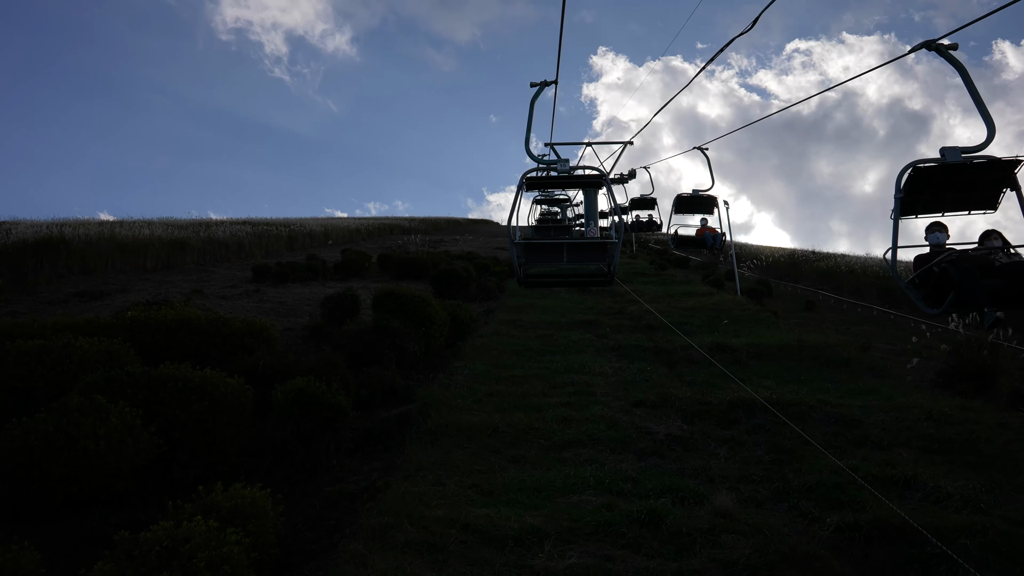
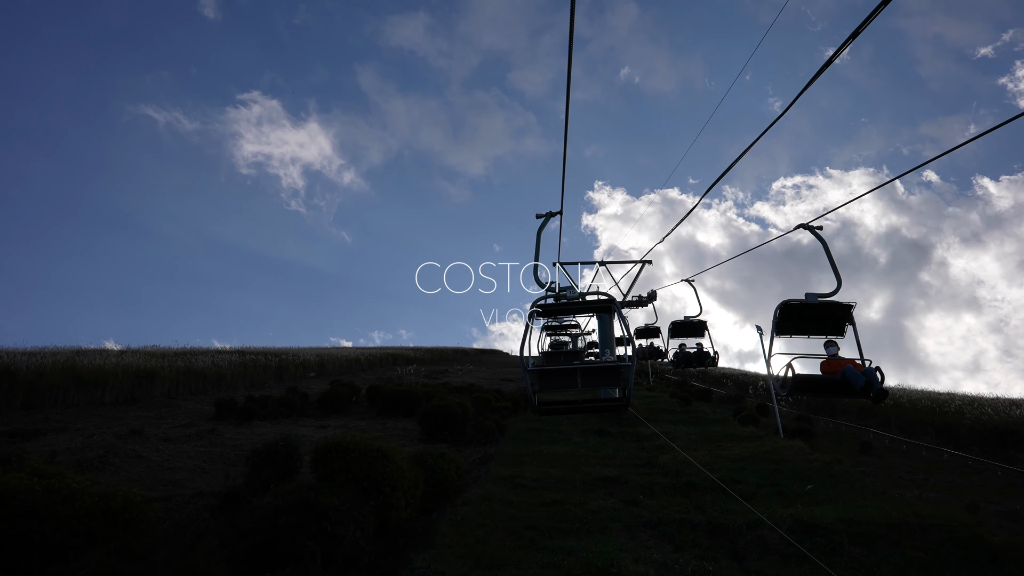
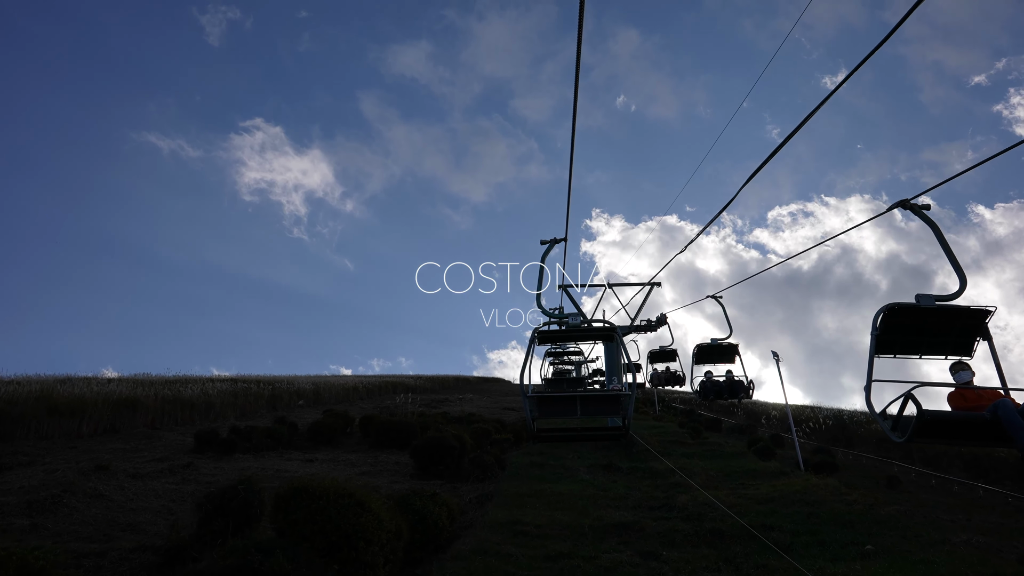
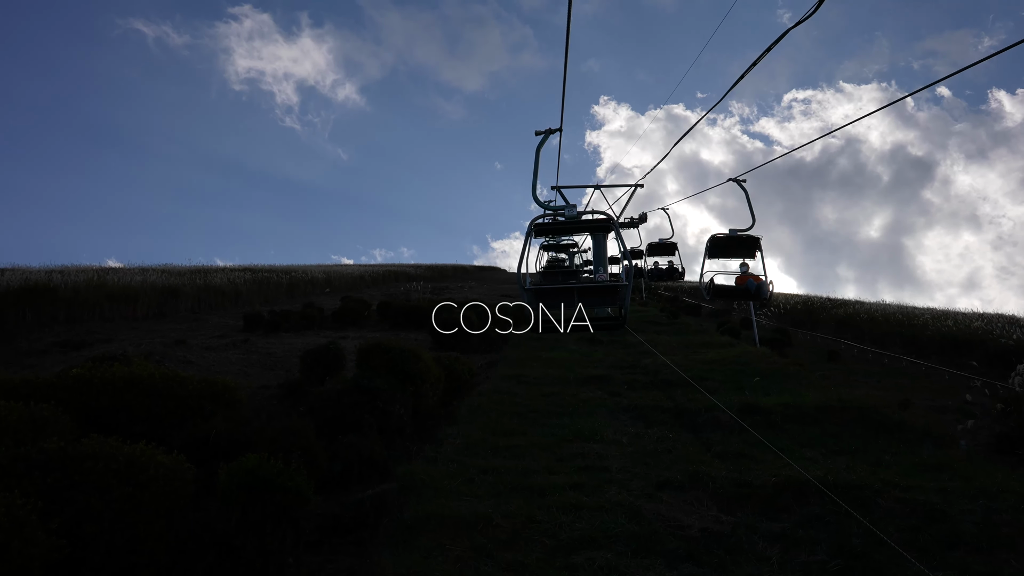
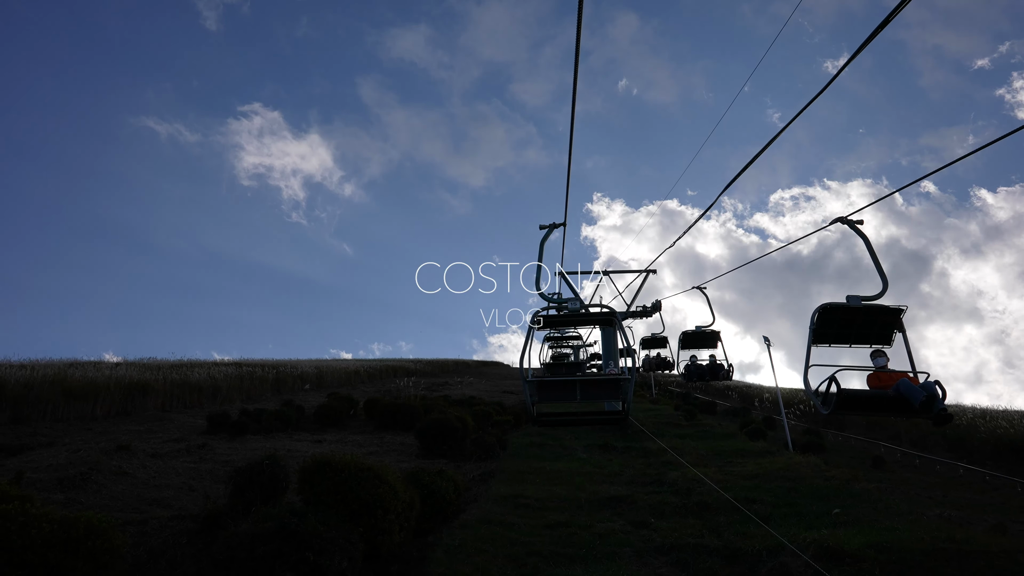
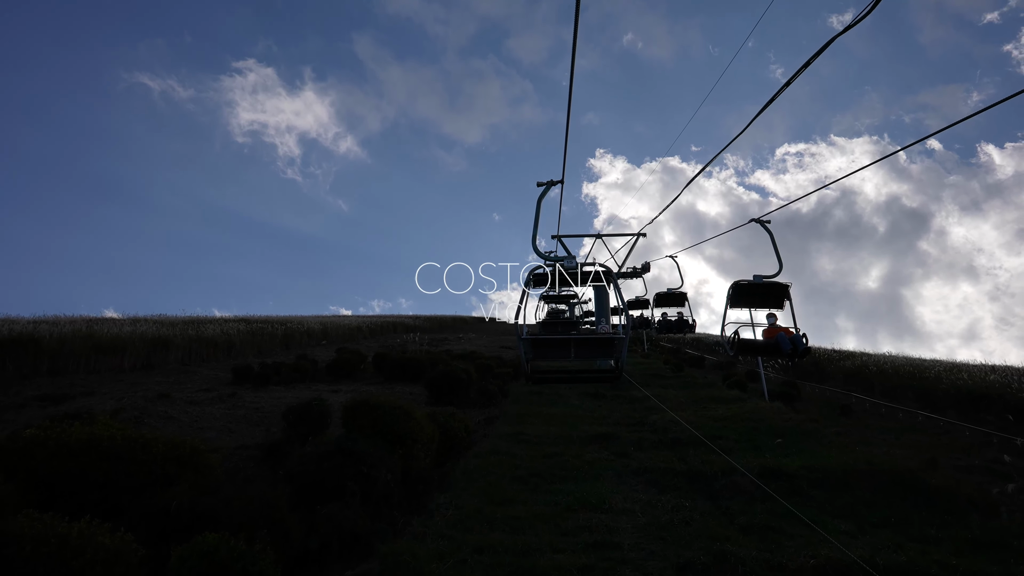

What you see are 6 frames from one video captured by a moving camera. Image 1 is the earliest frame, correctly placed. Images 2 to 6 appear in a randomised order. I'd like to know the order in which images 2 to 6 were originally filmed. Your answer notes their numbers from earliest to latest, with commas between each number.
4, 6, 2, 5, 3
